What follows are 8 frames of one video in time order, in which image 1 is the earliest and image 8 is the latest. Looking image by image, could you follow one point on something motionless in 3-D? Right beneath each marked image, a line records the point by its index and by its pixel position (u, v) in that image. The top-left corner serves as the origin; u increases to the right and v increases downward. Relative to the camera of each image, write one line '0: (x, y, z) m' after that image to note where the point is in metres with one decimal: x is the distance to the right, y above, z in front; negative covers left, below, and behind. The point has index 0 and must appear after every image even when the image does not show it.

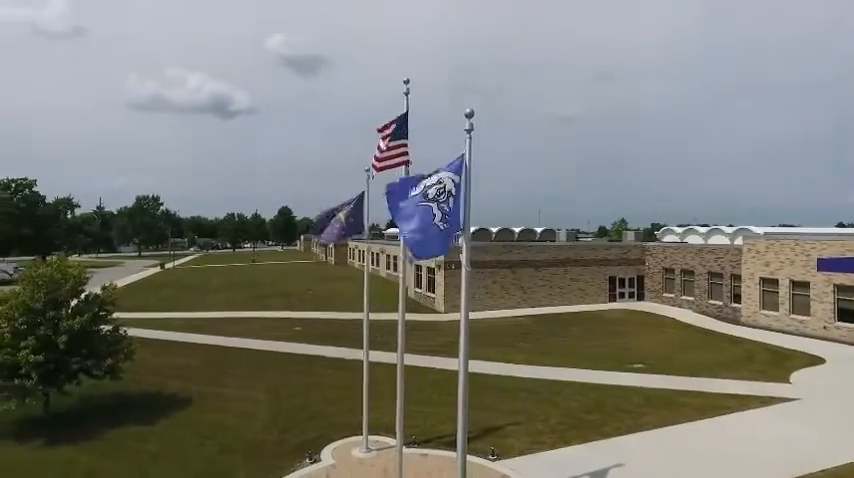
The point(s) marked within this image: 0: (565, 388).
0: (+4.5, -4.9, +17.3) m
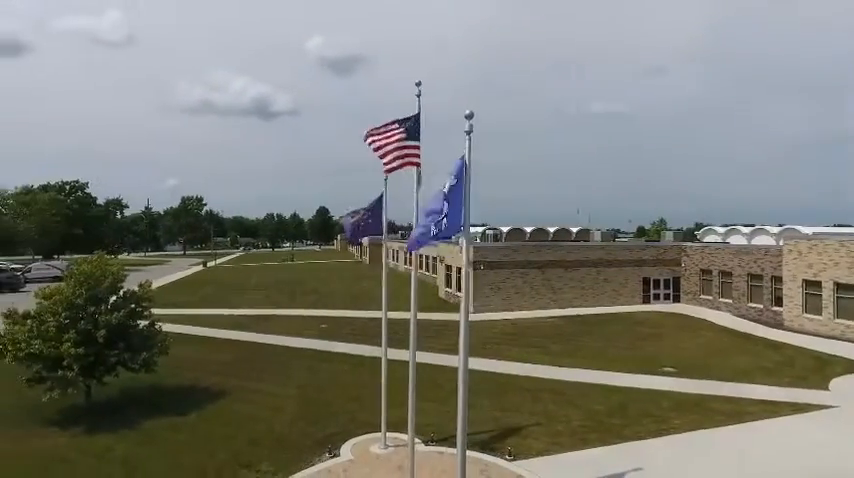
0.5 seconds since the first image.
0: (+5.2, -4.9, +17.1) m
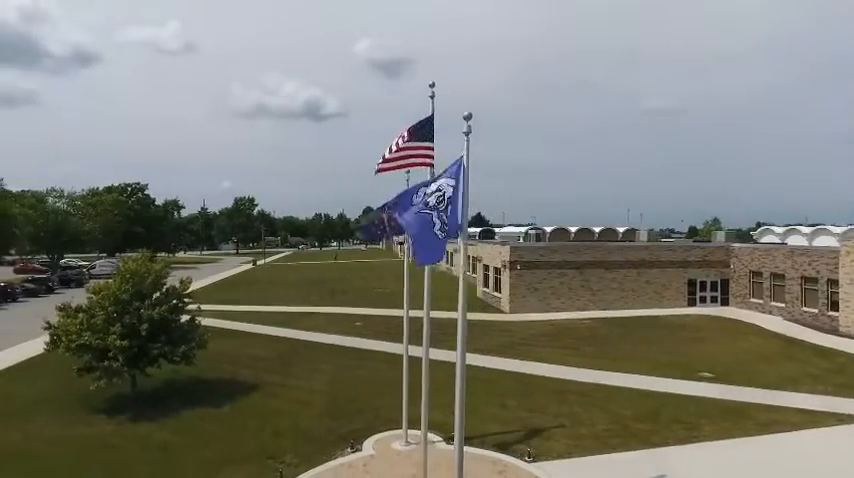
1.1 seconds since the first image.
0: (+6.1, -4.9, +16.7) m
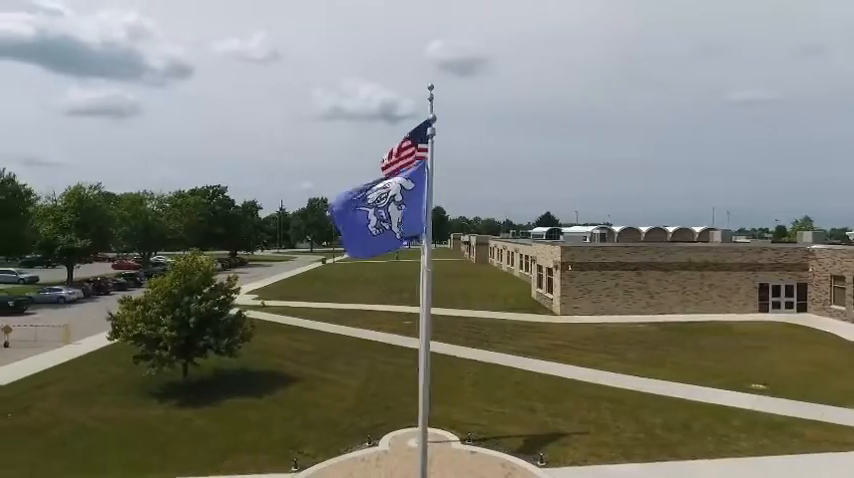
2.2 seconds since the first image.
0: (+6.9, -4.9, +15.9) m
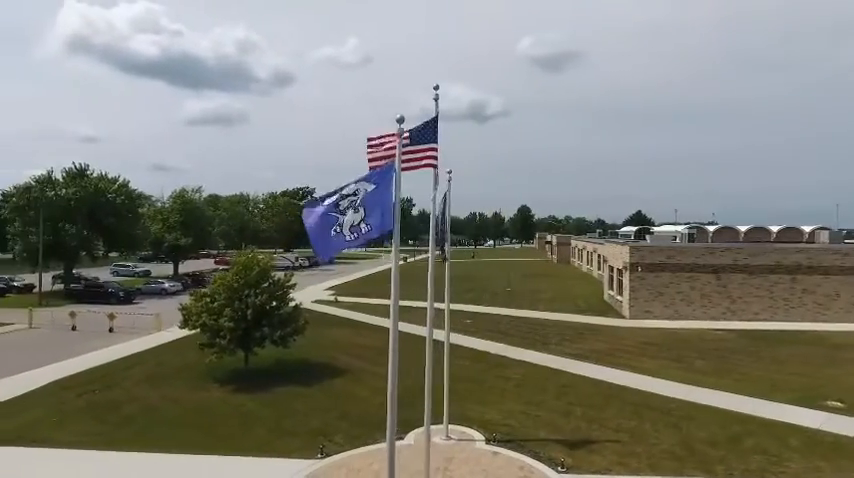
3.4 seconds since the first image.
0: (+7.8, -4.9, +14.8) m
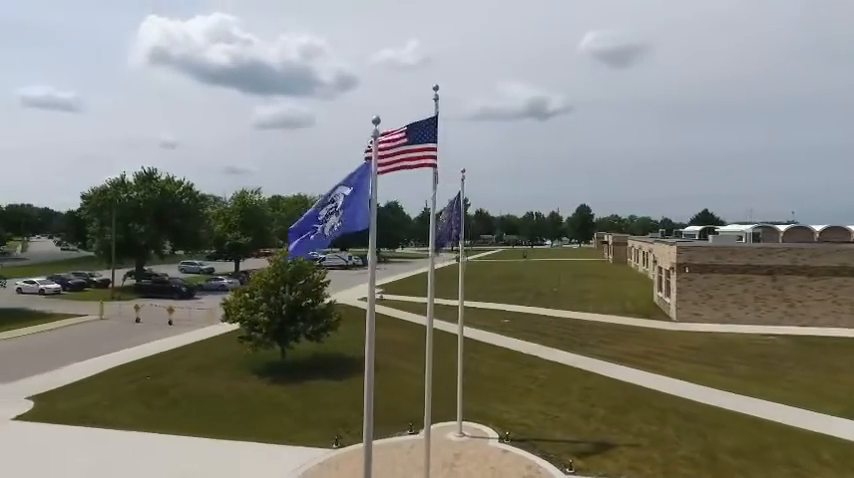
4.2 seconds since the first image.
0: (+8.2, -4.9, +14.0) m
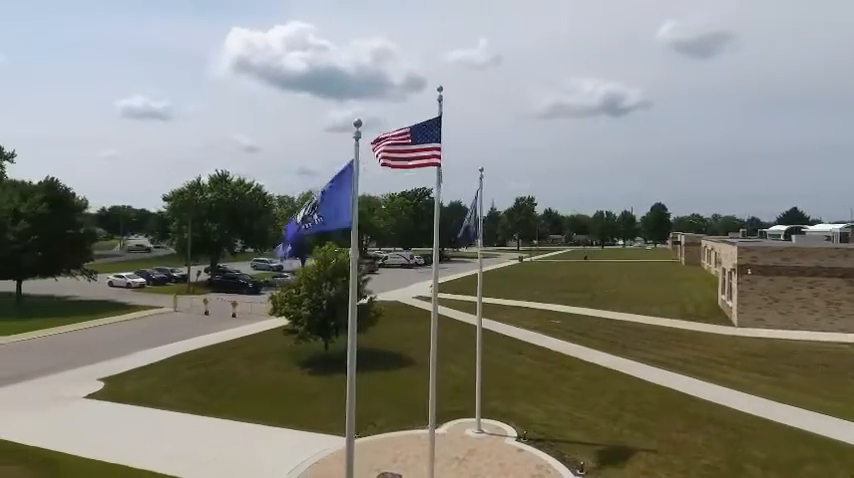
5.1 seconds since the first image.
0: (+8.7, -4.9, +13.2) m
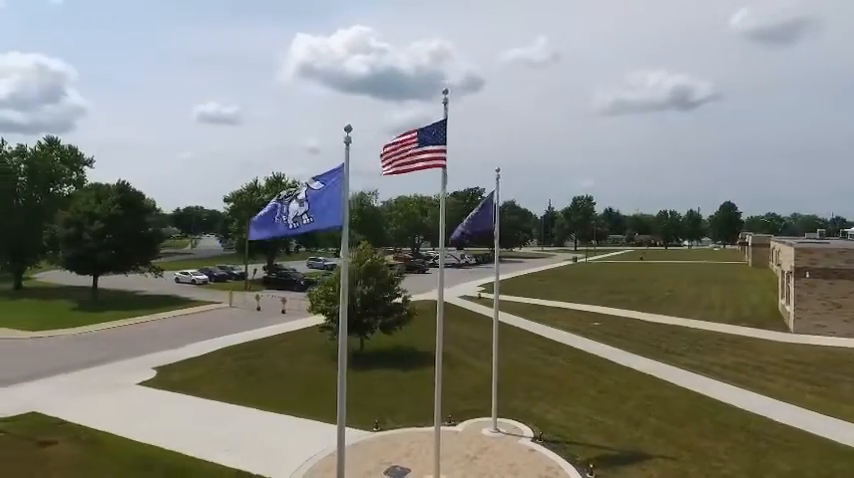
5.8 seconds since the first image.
0: (+9.0, -4.9, +12.4) m
